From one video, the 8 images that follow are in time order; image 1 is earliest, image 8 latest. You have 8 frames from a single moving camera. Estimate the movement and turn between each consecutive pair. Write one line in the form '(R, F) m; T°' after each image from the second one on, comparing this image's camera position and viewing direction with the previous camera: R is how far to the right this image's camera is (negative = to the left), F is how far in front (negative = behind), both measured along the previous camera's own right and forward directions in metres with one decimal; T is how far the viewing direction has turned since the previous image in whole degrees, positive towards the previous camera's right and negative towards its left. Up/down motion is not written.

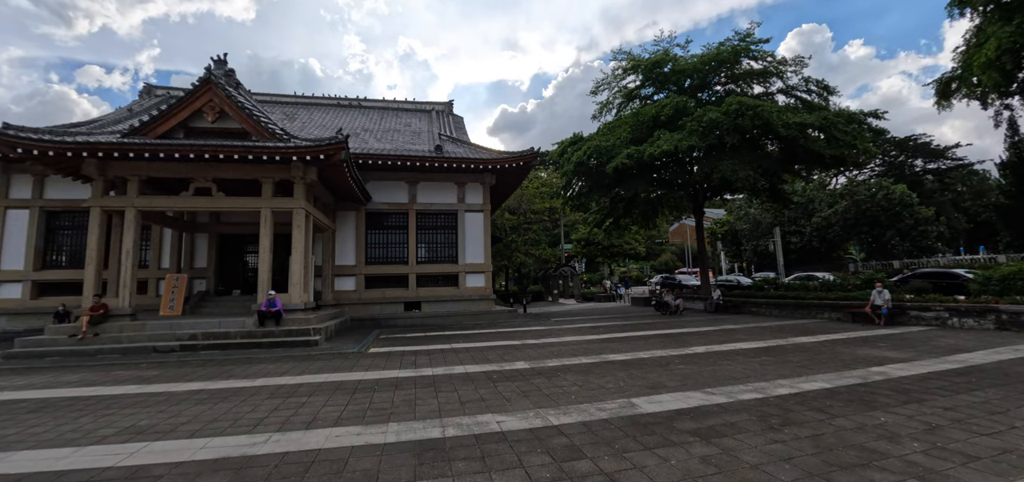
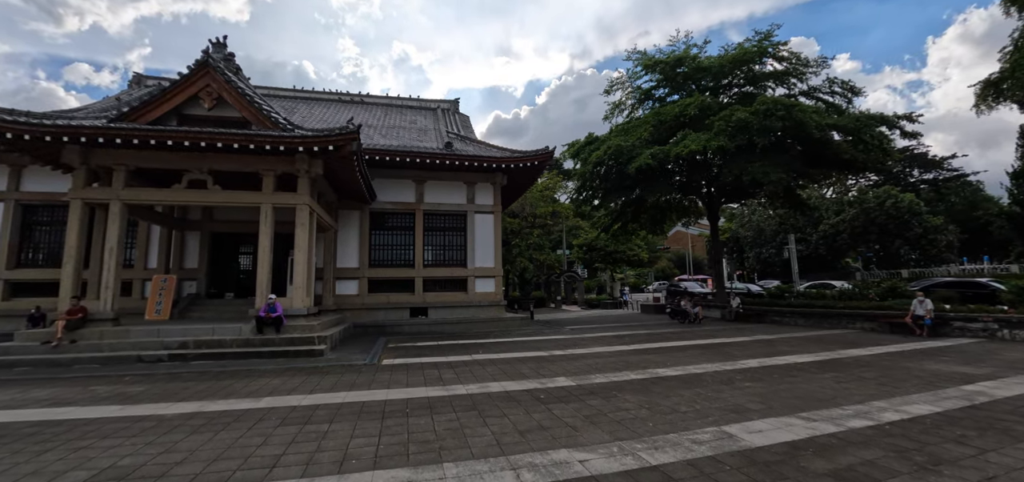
(-0.8, +0.8) m; +1°
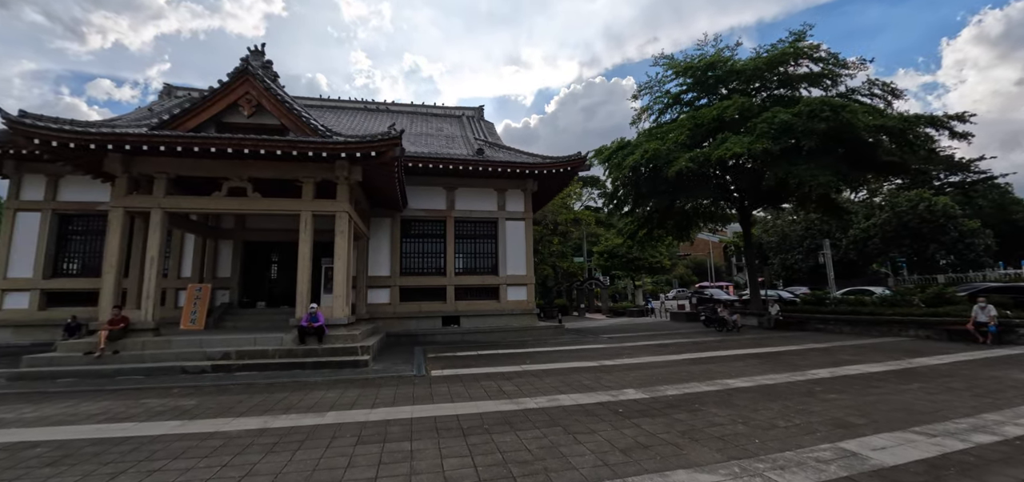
(-0.8, +0.2) m; -1°
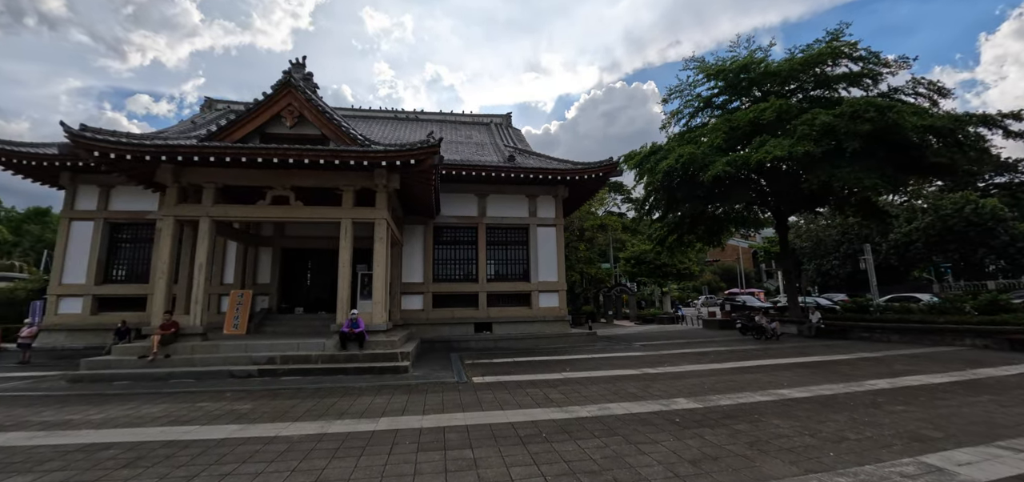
(-0.4, 0.0) m; -3°
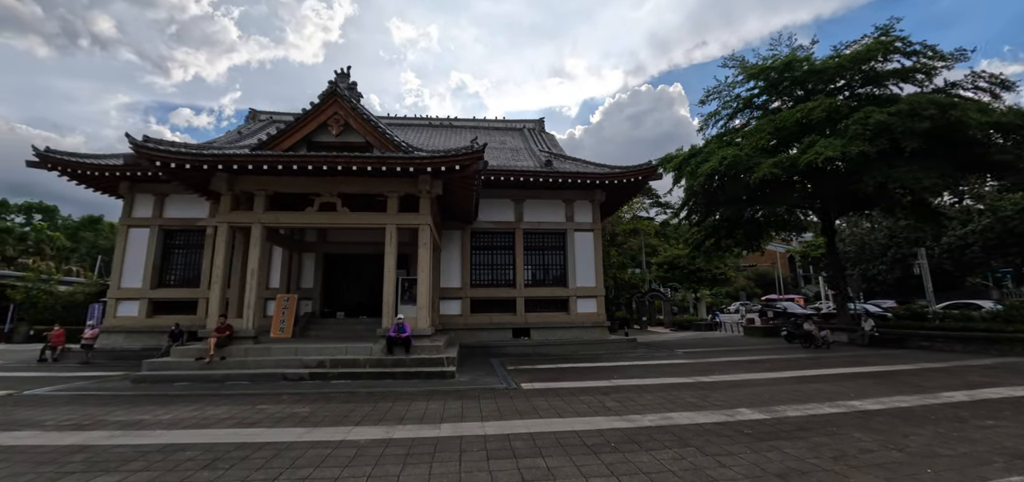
(-0.5, 0.0) m; -3°
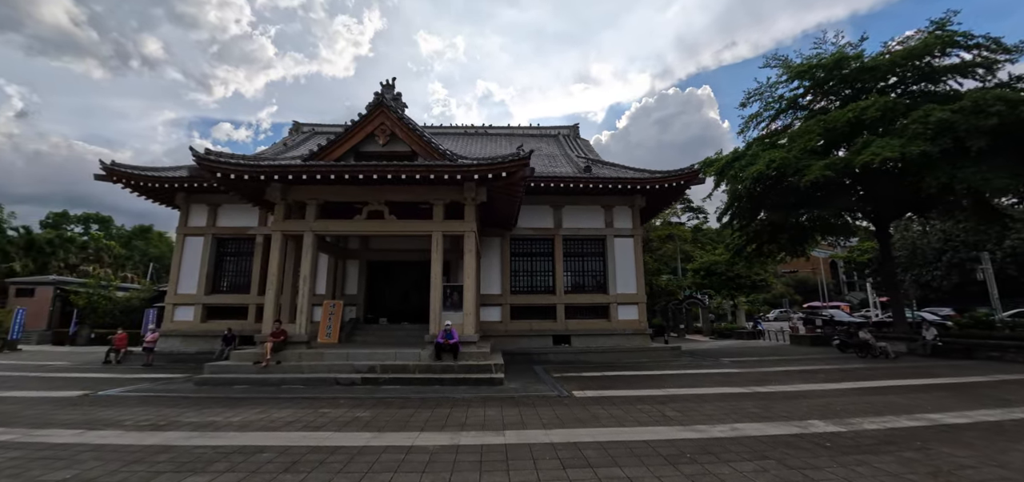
(-0.5, 0.0) m; -3°
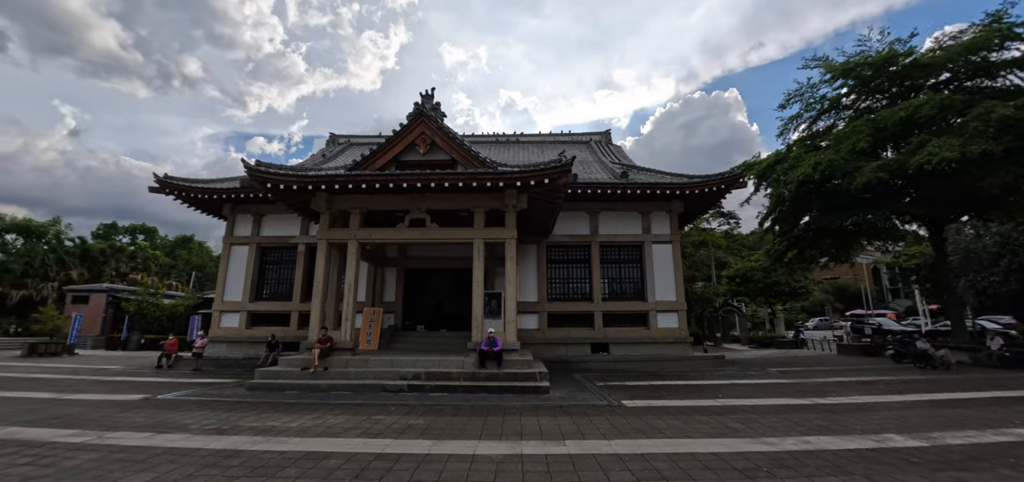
(-0.5, 0.0) m; -3°
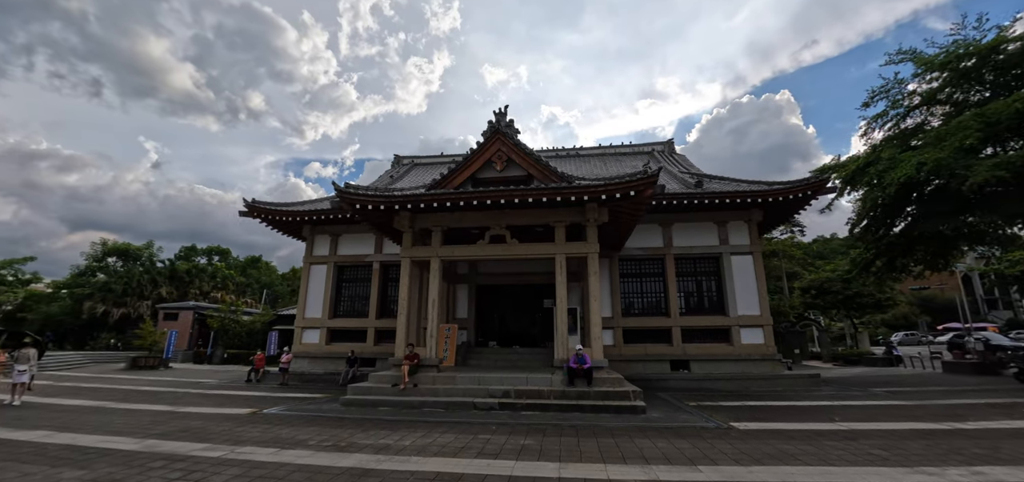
(-1.0, -0.1) m; -6°
